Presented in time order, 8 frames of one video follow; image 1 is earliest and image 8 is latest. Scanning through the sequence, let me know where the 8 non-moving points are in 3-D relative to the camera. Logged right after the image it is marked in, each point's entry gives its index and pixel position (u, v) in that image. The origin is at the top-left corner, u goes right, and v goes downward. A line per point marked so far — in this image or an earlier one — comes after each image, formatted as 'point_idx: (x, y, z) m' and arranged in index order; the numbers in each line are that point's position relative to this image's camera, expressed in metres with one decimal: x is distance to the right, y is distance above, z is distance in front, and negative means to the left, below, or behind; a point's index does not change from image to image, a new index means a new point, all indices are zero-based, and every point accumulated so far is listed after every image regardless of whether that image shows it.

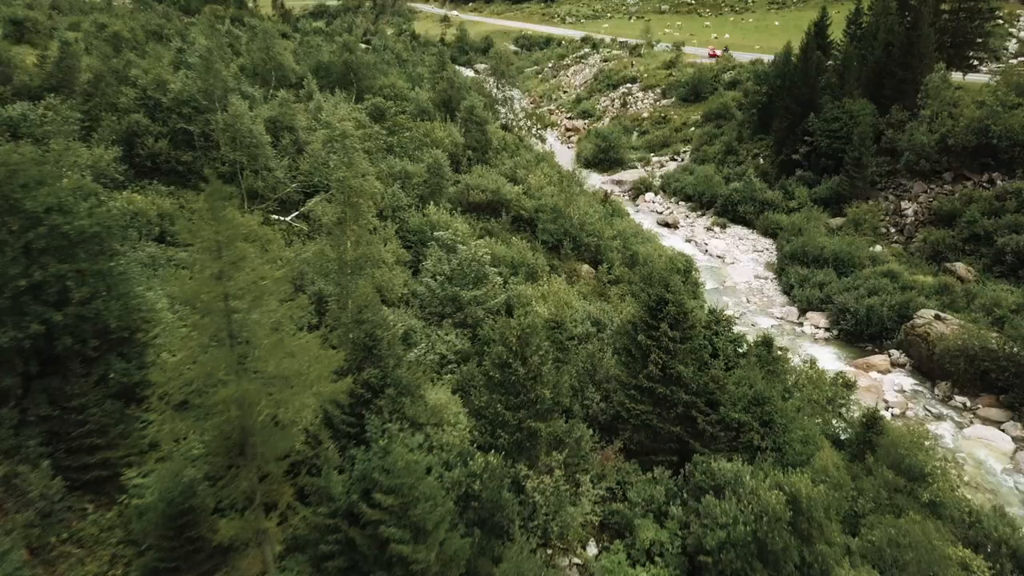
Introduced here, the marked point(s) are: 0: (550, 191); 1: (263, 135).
0: (+0.9, +2.4, +19.0) m
1: (-4.9, +3.0, +15.2) m
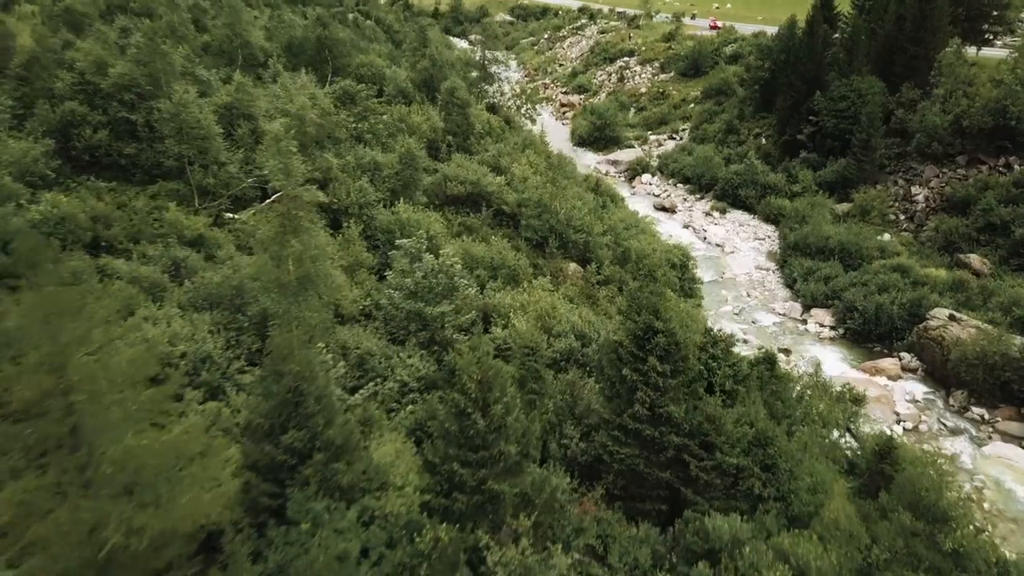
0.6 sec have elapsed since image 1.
0: (+0.5, +2.4, +17.5) m
1: (-5.3, +2.9, +13.8) m
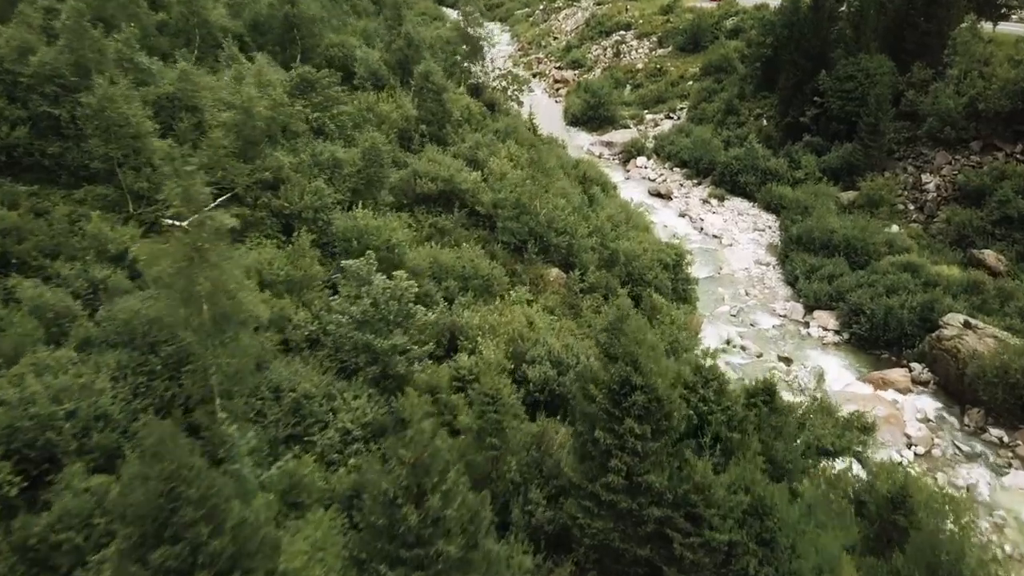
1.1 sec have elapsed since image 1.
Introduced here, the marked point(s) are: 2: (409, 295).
0: (+0.1, +2.3, +16.1) m
1: (-5.7, +2.7, +12.3) m
2: (-1.4, -0.1, +10.3) m
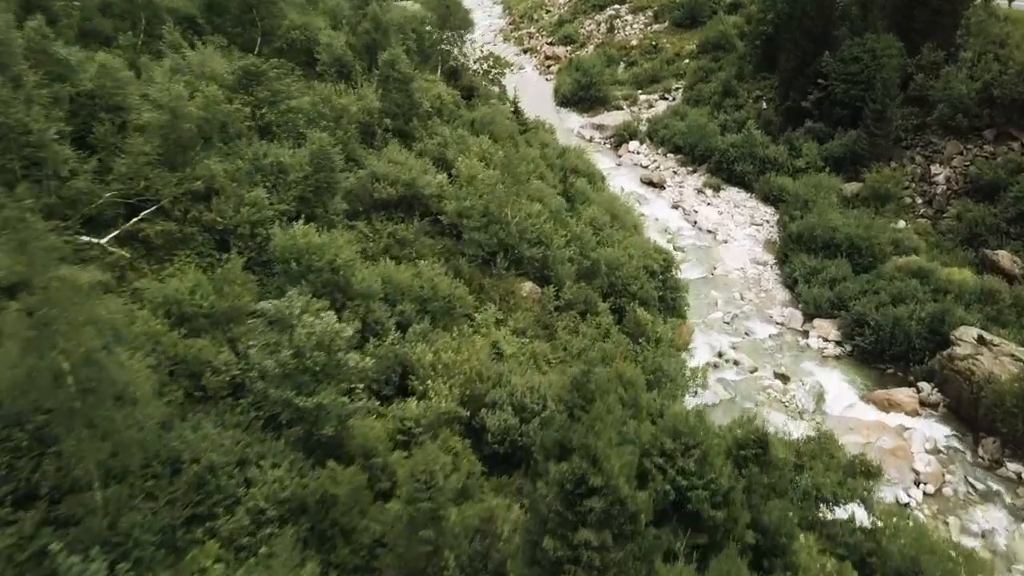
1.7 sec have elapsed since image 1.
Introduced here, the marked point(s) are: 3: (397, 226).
0: (-0.5, +2.1, +14.6) m
1: (-6.3, +2.3, +10.8) m
2: (-1.9, -0.5, +8.9) m
3: (-1.9, +1.1, +13.1) m
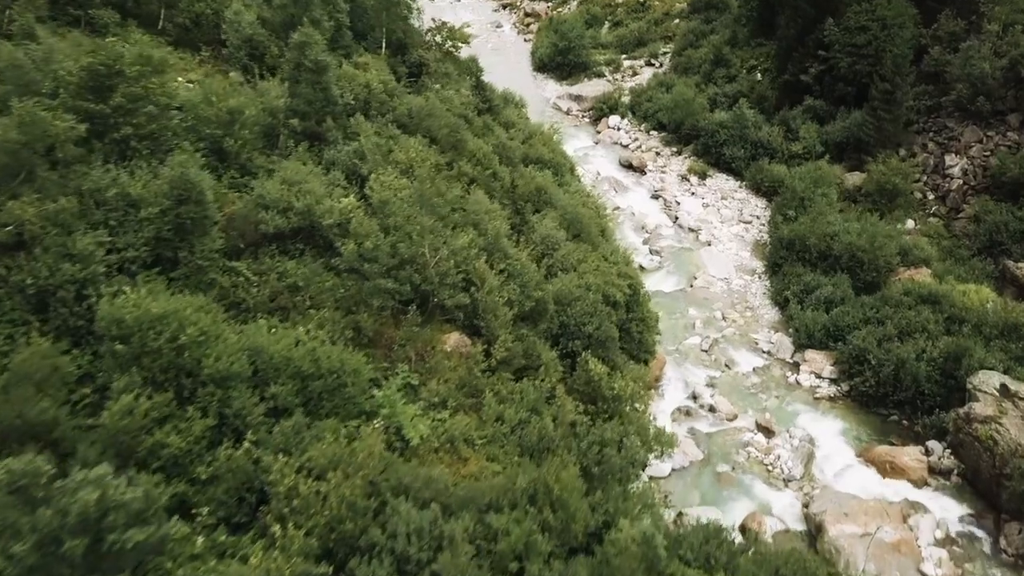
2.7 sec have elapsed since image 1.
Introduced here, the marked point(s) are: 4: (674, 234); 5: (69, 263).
0: (-1.6, +1.4, +11.9) m
1: (-7.4, +1.4, +8.1) m
2: (-3.0, -1.5, +6.5) m
3: (-3.0, +0.3, +10.5) m
4: (+4.1, +1.4, +19.5) m
5: (-5.0, +0.3, +8.8) m
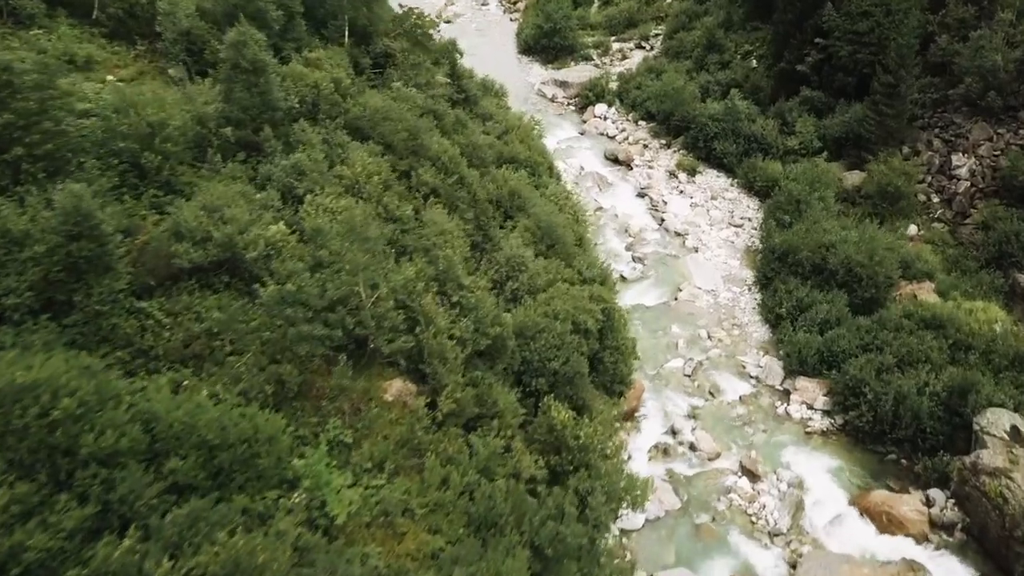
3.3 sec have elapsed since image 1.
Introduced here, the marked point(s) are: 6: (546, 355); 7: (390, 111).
0: (-2.2, +1.0, +10.6) m
1: (-8.0, +0.8, +6.8) m
2: (-3.6, -2.2, +5.3) m
3: (-3.6, -0.2, +9.2) m
4: (+3.4, +1.2, +18.2) m
5: (-5.6, -0.3, +7.5) m
6: (+0.5, -0.9, +11.0) m
7: (-2.2, +3.2, +14.1) m
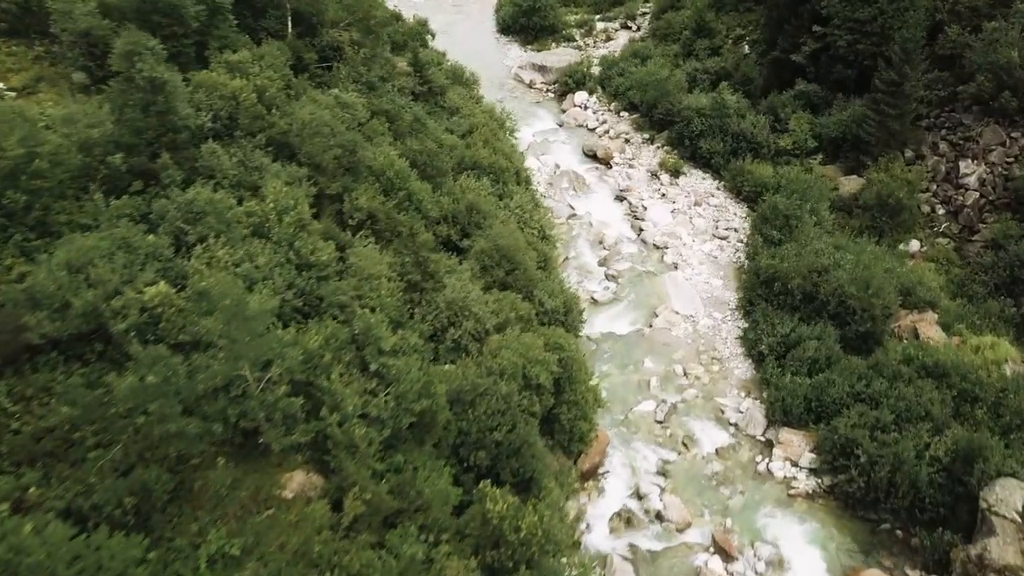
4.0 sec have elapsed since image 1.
0: (-3.0, +0.2, +9.0) m
1: (-8.8, -0.1, +5.2) m
2: (-4.4, -3.2, +3.8) m
3: (-4.4, -1.0, +7.7) m
4: (+2.6, +0.8, +16.6) m
5: (-6.4, -1.2, +6.0) m
6: (-0.3, -1.7, +9.5) m
7: (-3.0, +2.6, +12.4) m
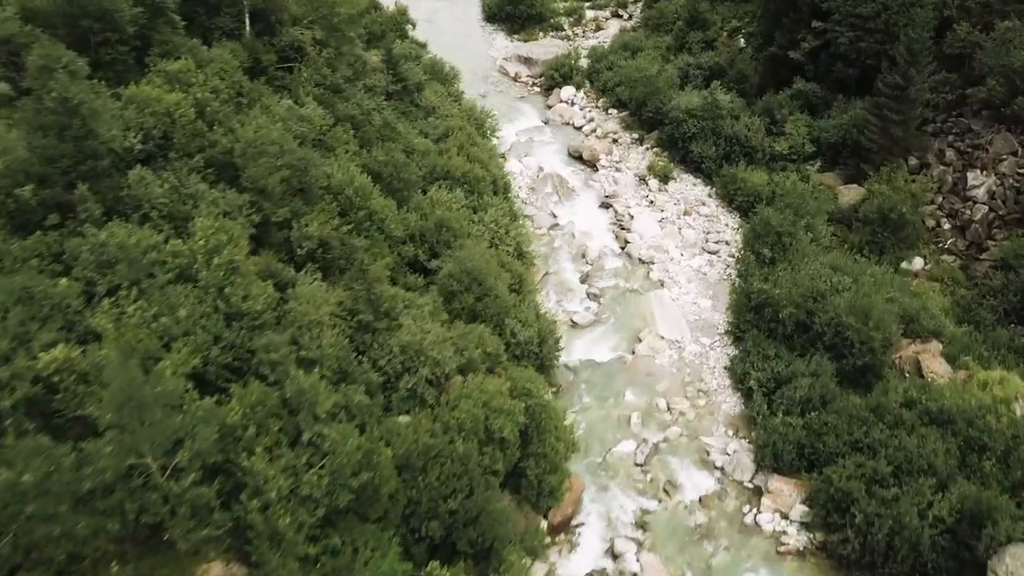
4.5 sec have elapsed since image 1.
0: (-3.4, -0.4, +8.0) m
1: (-9.3, -0.8, +4.2) m
2: (-4.8, -3.9, +2.9) m
3: (-4.9, -1.6, +6.7) m
4: (+2.2, +0.4, +15.5) m
5: (-6.9, -1.8, +5.0) m
6: (-0.8, -2.2, +8.5) m
7: (-3.5, +2.2, +11.3) m
